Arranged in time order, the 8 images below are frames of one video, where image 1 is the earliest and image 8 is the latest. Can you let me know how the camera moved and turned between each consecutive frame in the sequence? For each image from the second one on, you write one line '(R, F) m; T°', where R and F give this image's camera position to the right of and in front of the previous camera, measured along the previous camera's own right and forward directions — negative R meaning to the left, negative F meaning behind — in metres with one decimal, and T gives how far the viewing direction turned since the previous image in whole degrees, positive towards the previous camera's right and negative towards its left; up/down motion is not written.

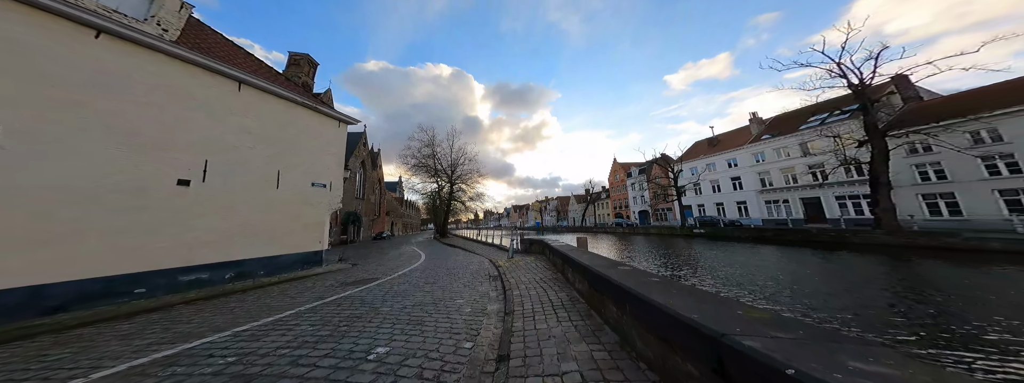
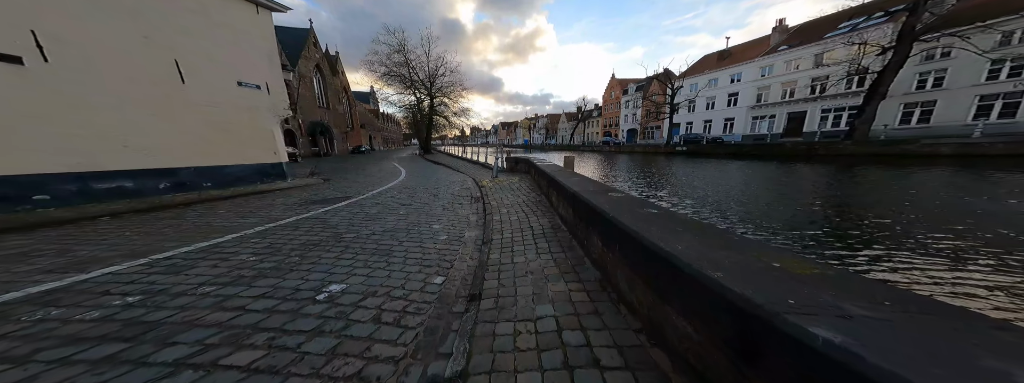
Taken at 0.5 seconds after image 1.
(+0.1, +0.6) m; +3°
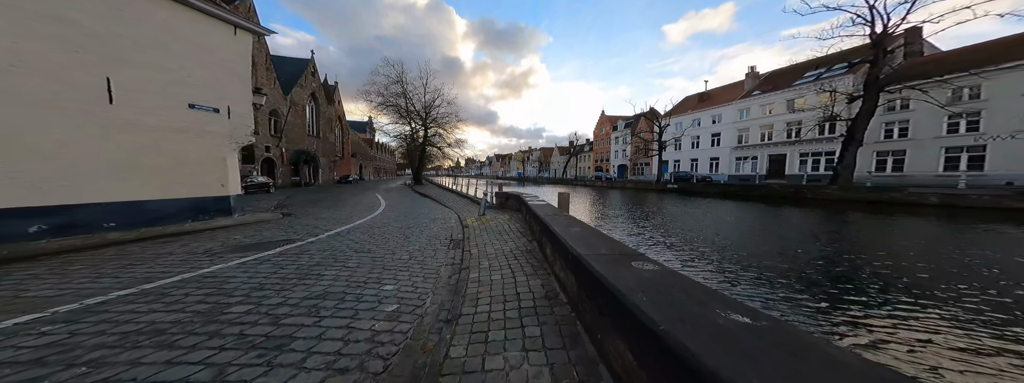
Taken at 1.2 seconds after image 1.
(+0.1, +0.8) m; +2°
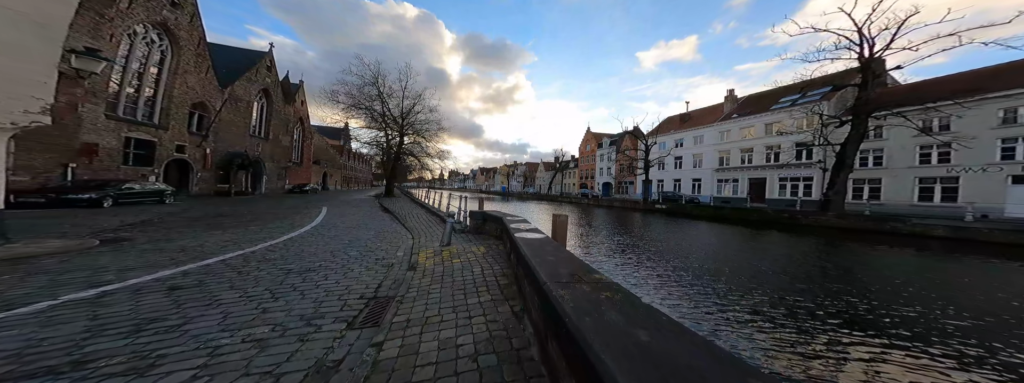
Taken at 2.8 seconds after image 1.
(+0.1, +2.1) m; +4°
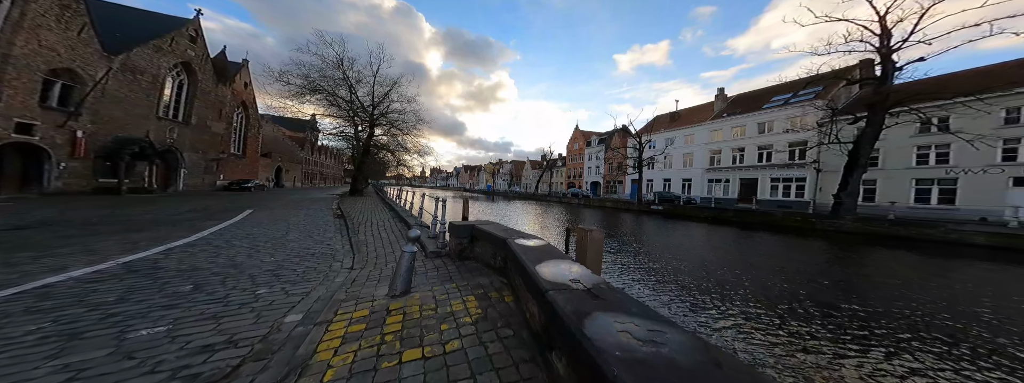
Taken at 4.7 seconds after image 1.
(-0.3, +2.4) m; +4°
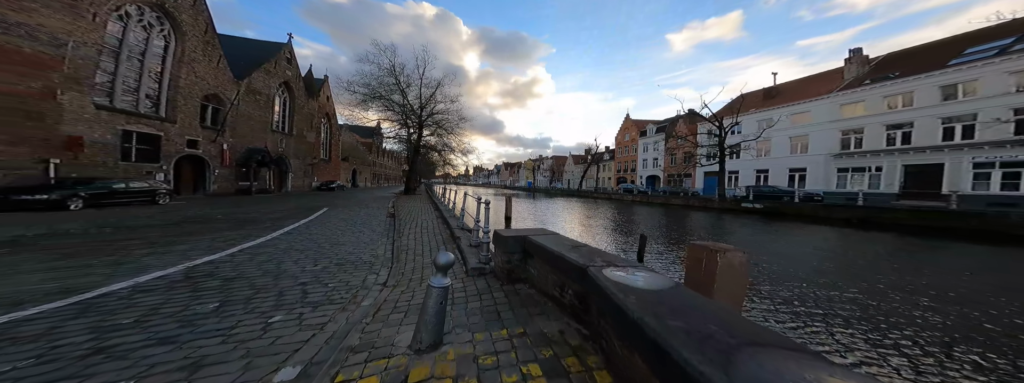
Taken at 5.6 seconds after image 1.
(-0.2, +1.1) m; -15°
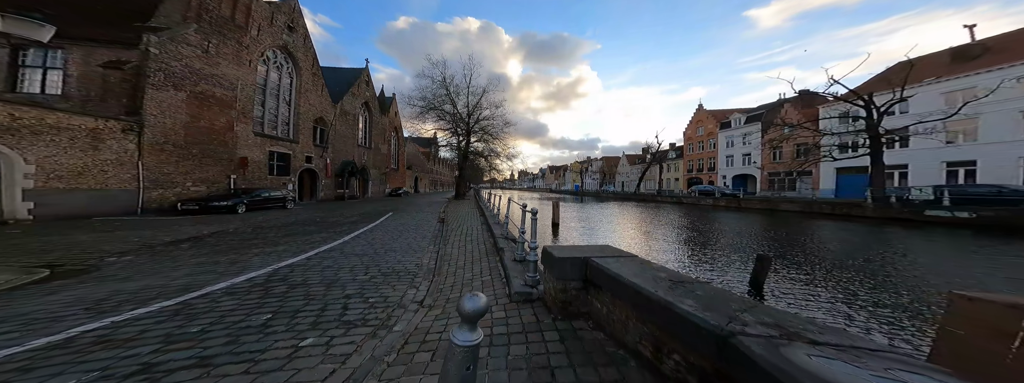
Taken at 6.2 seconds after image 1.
(+0.1, +0.6) m; -15°
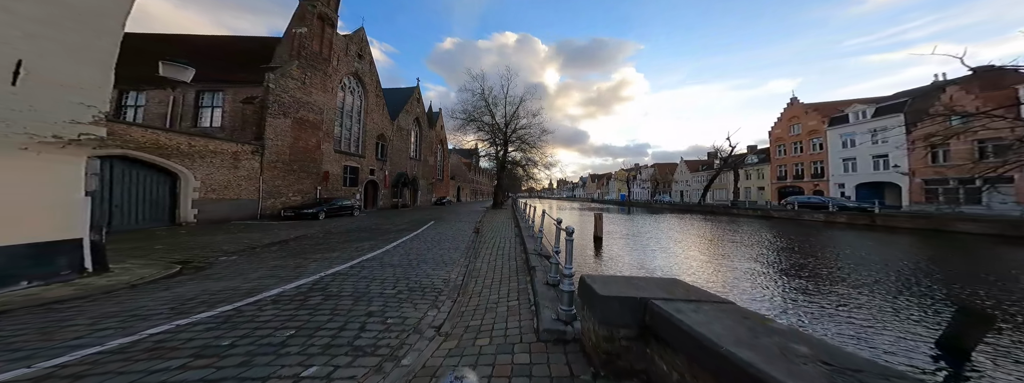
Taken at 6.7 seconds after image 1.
(+0.2, +0.4) m; -12°
